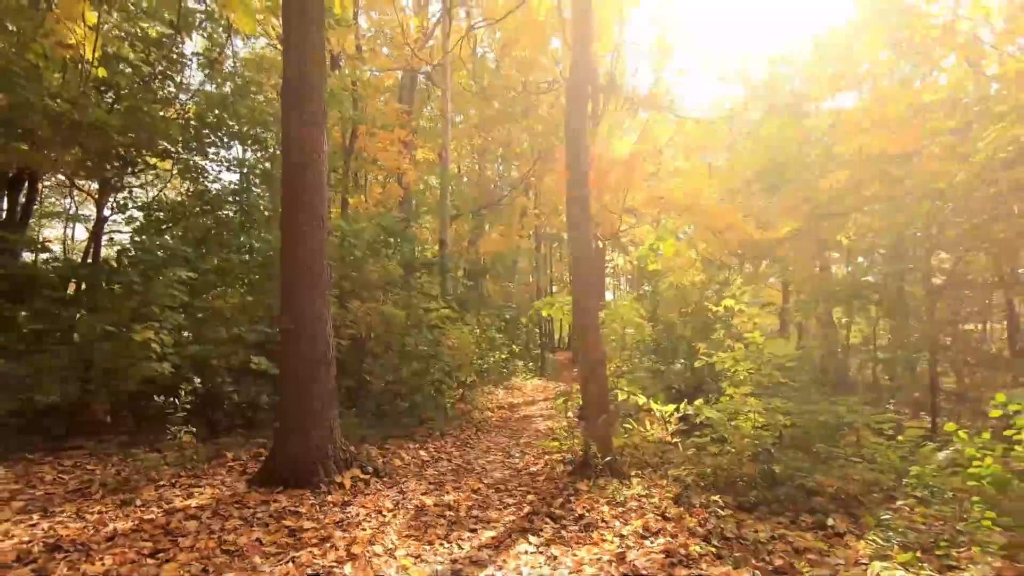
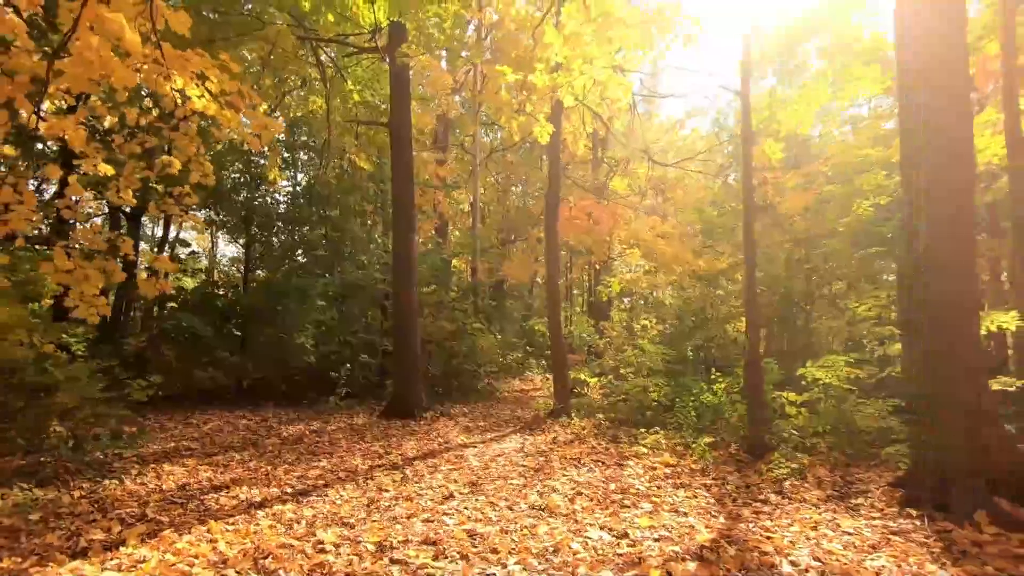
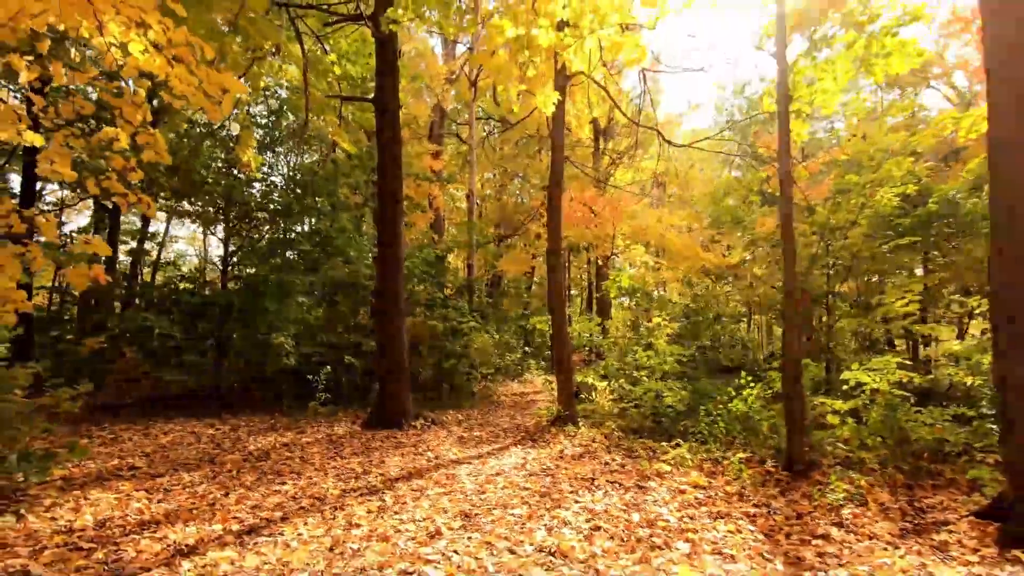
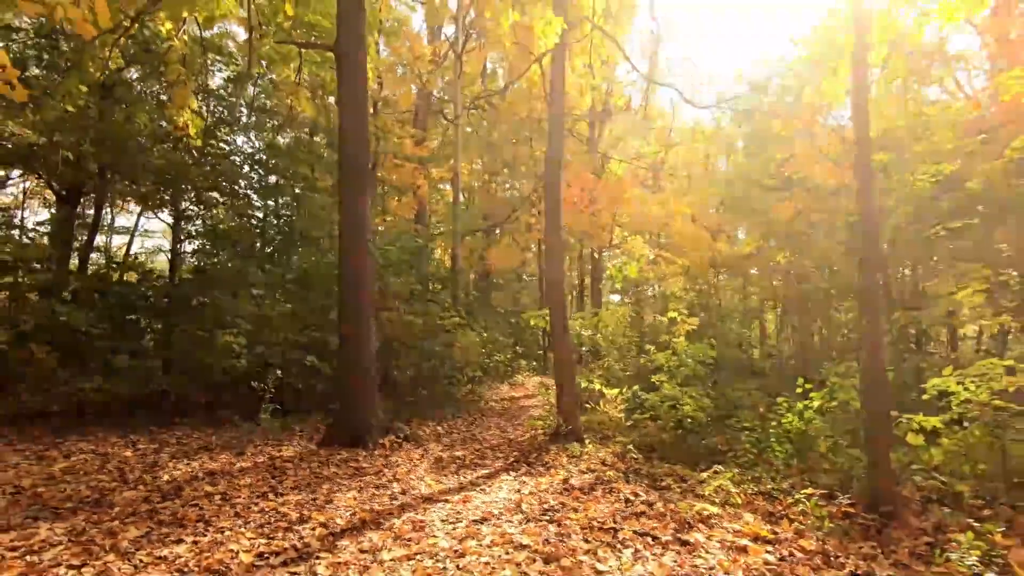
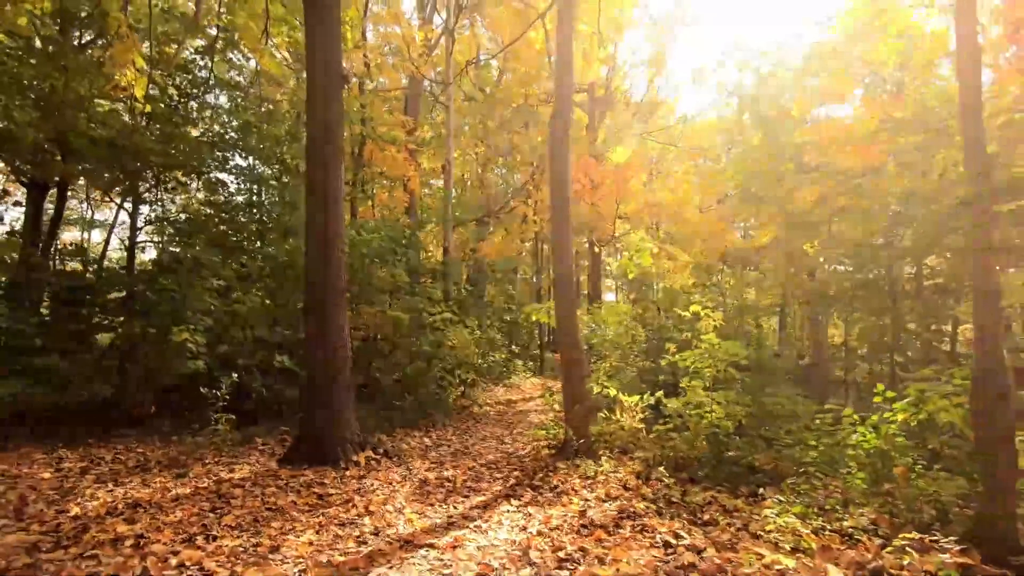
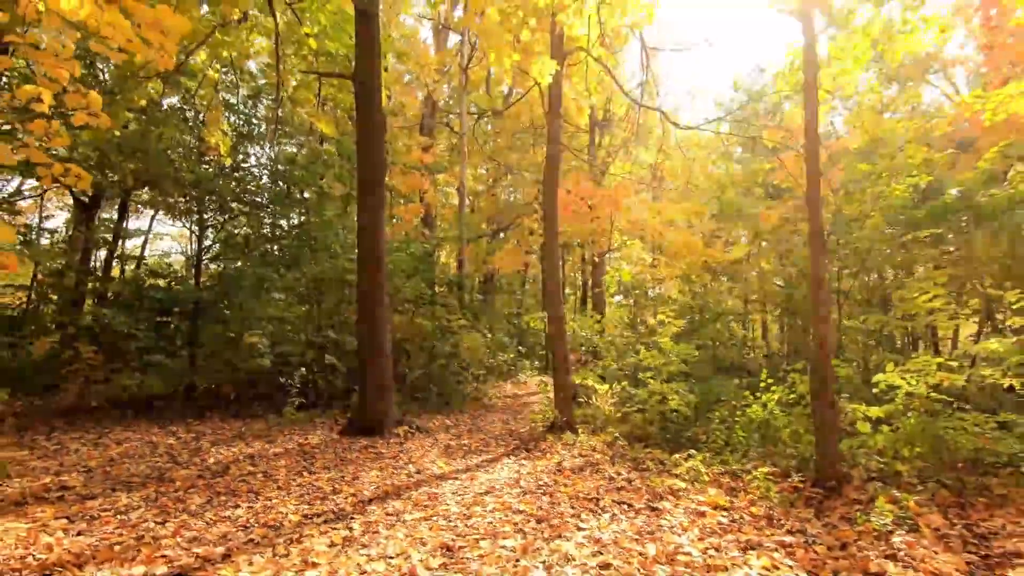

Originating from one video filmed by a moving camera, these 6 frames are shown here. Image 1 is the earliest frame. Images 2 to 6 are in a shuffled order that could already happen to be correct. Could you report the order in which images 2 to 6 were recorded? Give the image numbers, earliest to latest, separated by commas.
5, 4, 6, 3, 2
